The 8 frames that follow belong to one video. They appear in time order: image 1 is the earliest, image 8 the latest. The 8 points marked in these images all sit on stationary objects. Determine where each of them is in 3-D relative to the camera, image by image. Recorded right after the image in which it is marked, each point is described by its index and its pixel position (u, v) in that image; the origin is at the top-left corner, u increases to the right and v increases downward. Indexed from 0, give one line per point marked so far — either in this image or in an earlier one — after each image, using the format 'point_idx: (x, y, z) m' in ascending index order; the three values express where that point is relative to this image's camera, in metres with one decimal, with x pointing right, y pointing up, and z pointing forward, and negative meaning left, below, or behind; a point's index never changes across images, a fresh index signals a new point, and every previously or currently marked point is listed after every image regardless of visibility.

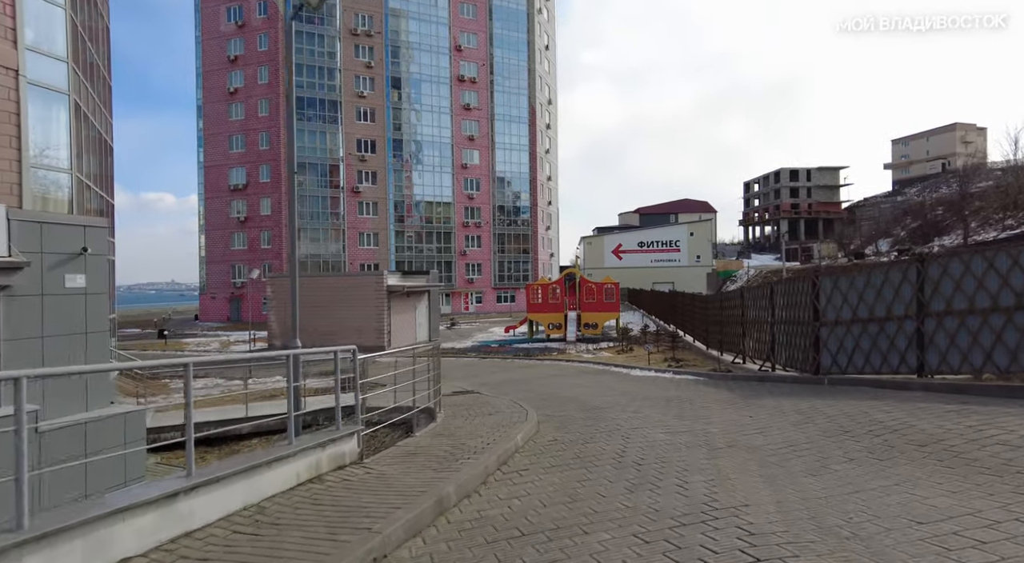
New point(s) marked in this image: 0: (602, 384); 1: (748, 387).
0: (+1.8, -2.2, +12.3) m
1: (+3.7, -1.7, +9.3) m
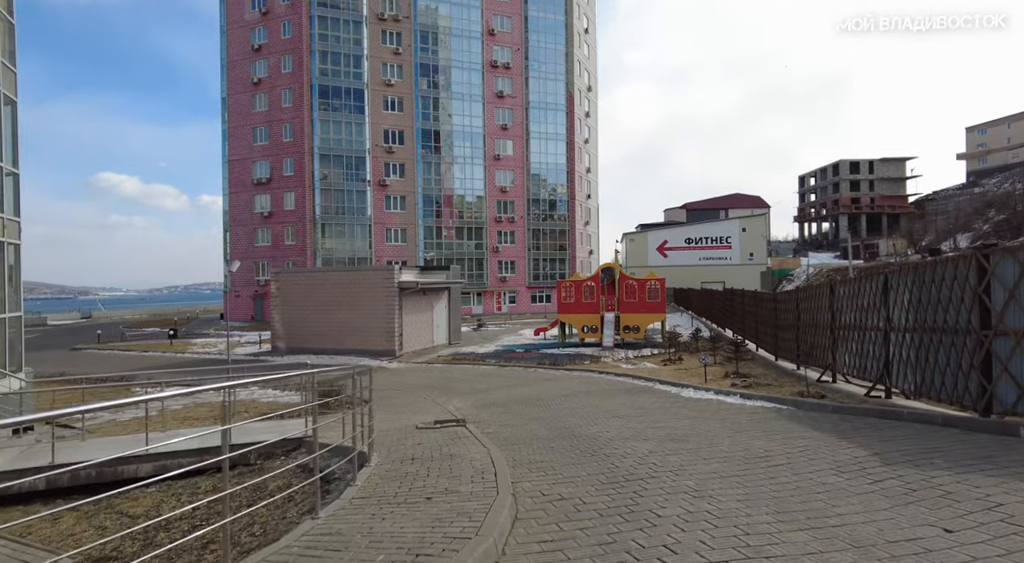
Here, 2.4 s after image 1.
0: (+1.9, -2.0, +8.9) m
1: (+3.6, -1.5, +5.8) m
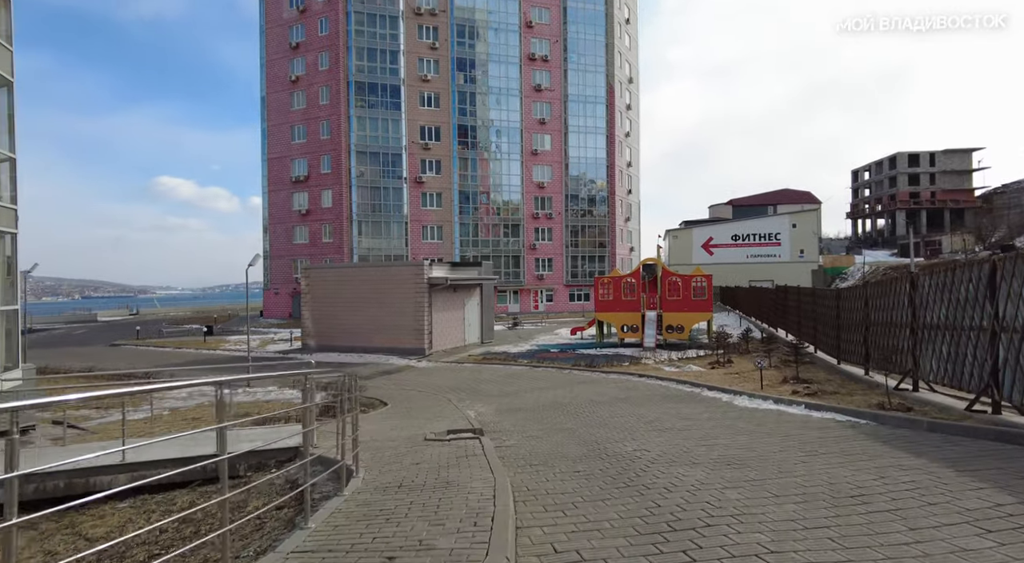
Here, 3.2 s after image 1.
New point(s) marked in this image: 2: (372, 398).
0: (+2.2, -1.9, +7.6) m
1: (+3.7, -1.4, +4.4) m
2: (-3.0, -2.5, +12.7) m
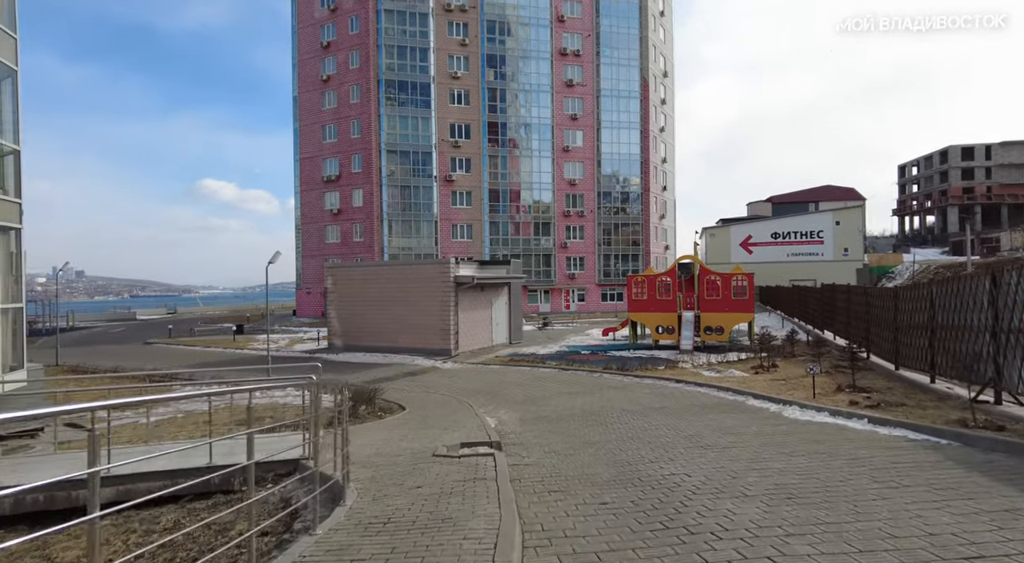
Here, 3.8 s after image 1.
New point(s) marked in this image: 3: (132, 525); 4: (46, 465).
0: (+2.5, -1.9, +6.7) m
1: (+3.7, -1.3, +3.4) m
2: (-2.5, -2.5, +12.0) m
3: (-3.8, -2.4, +5.8) m
4: (-5.6, -2.2, +7.1) m
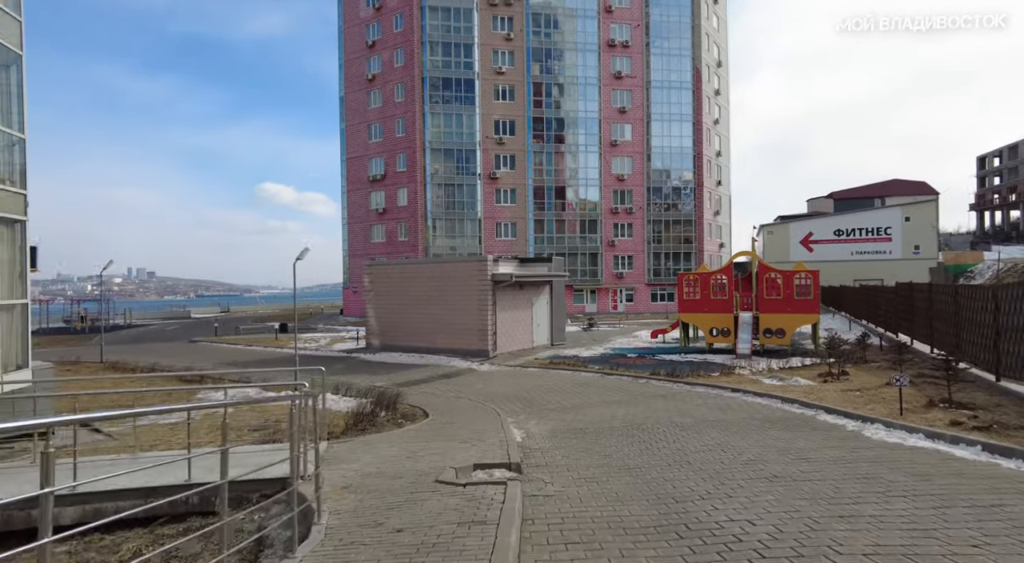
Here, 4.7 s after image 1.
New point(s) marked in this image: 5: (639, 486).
0: (+2.6, -1.8, +5.4) m
1: (+3.6, -1.3, +2.0) m
2: (-1.9, -2.4, +11.1) m
3: (-3.6, -2.3, +5.0) m
4: (-5.3, -2.1, +6.4) m
5: (+1.2, -1.8, +5.4) m
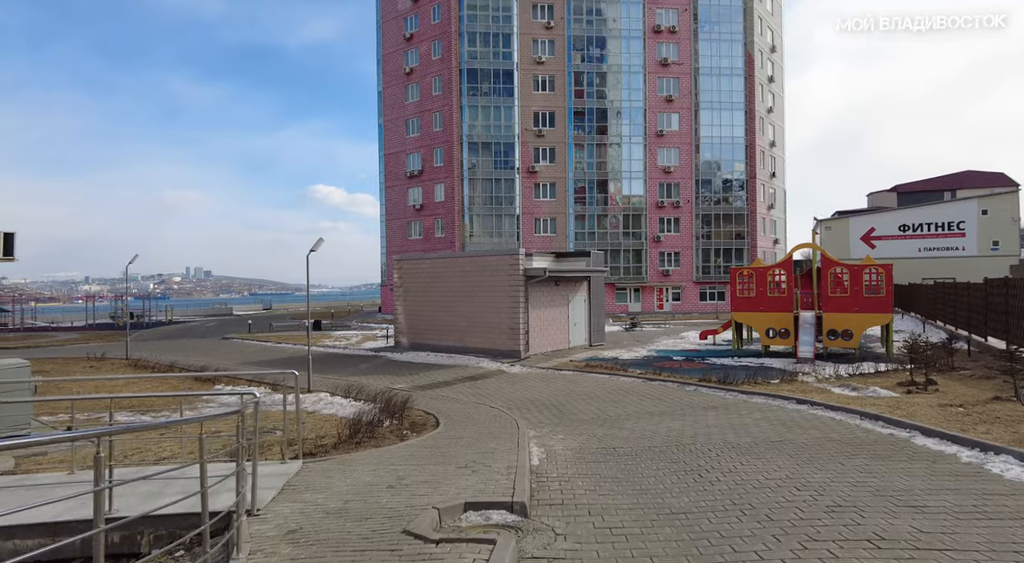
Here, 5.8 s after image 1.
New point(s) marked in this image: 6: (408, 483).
0: (+2.6, -1.6, +3.7) m
1: (+3.3, -1.1, +0.3) m
2: (-1.5, -2.3, +9.8) m
3: (-3.7, -2.2, +3.9) m
4: (-5.3, -2.0, +5.4) m
5: (+1.1, -1.7, +3.8) m
6: (-0.9, -1.8, +5.4) m
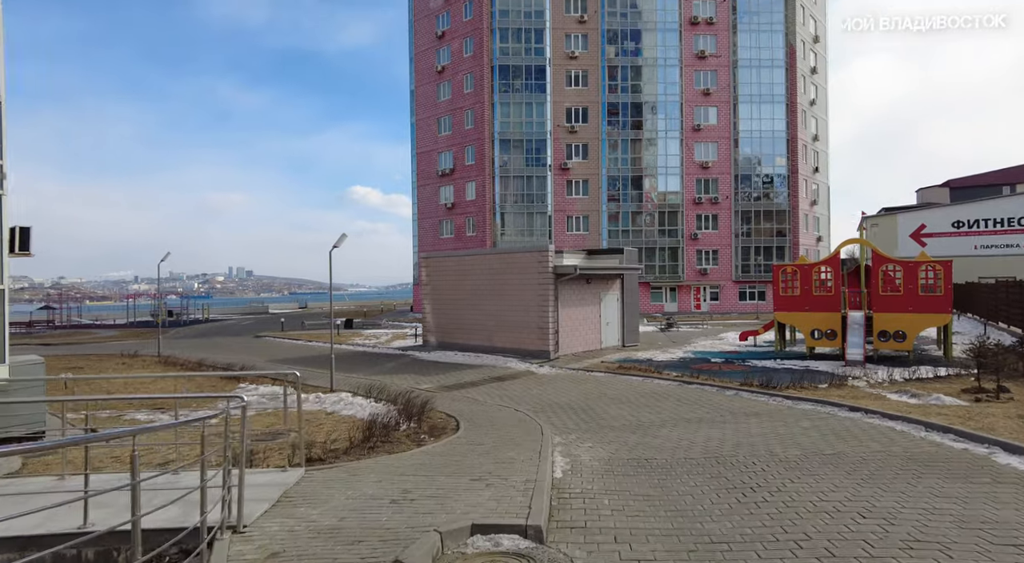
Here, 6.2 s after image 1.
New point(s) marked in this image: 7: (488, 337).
0: (+2.7, -1.6, +3.0) m
1: (+3.2, -1.1, -0.5) m
2: (-1.1, -2.2, +9.3) m
3: (-3.6, -2.1, +3.5) m
4: (-5.1, -1.9, +5.1) m
5: (+1.2, -1.6, +3.2) m
6: (-0.8, -1.8, +4.8) m
7: (-0.8, -1.8, +19.6) m
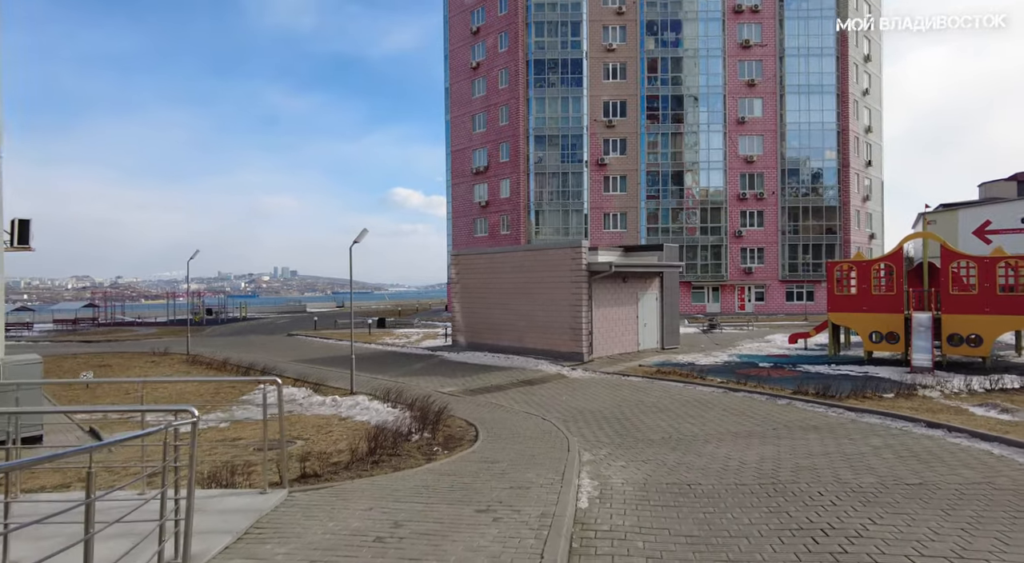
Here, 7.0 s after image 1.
0: (+2.6, -1.5, +1.9) m
1: (+2.9, -1.0, -1.6) m
2: (-0.7, -2.1, +8.5) m
3: (-3.6, -2.0, +2.8) m
4: (-5.0, -1.8, +4.5) m
5: (+1.1, -1.6, +2.2) m
6: (-0.7, -1.7, +4.0) m
7: (+0.2, -1.8, +18.8) m
